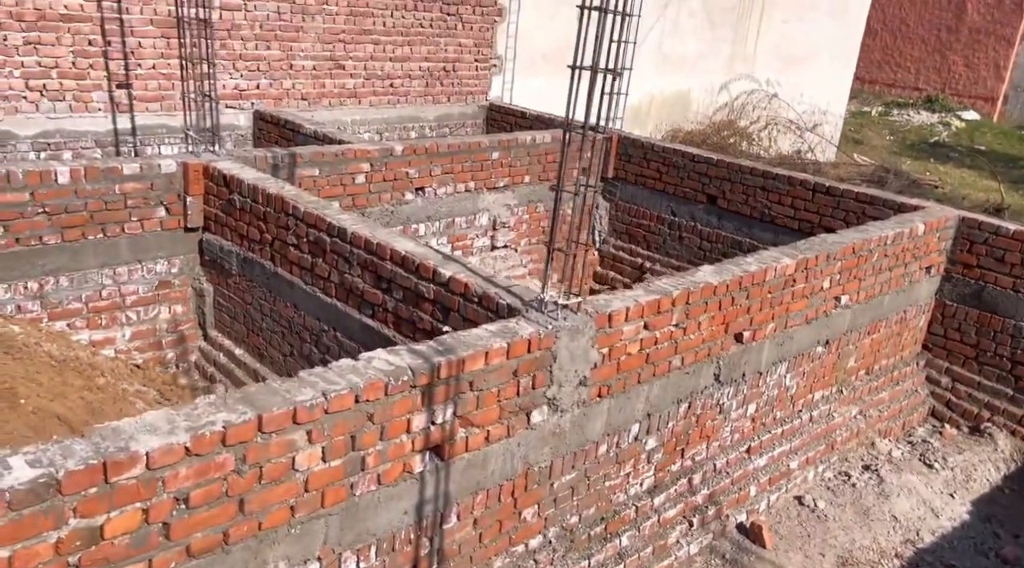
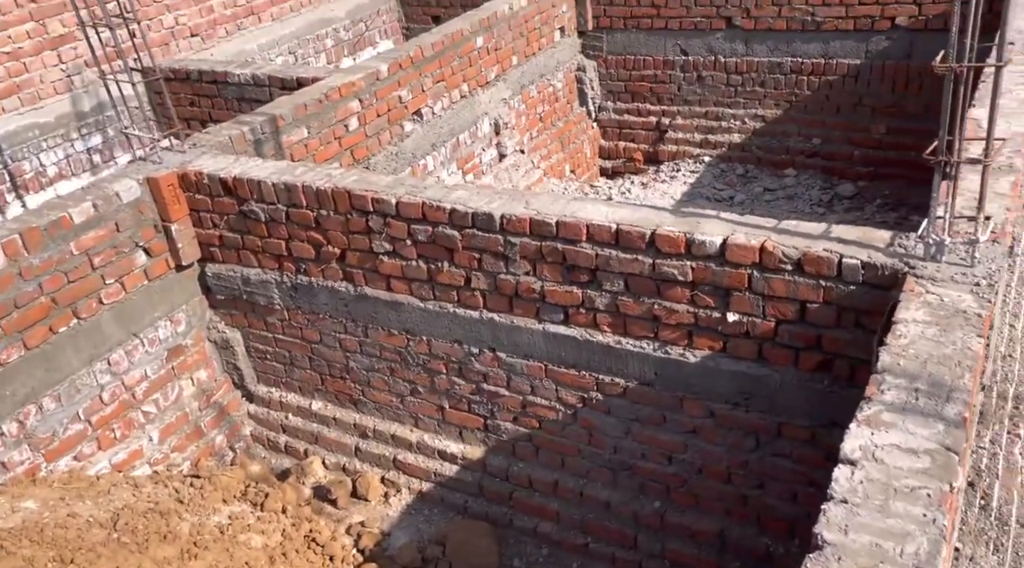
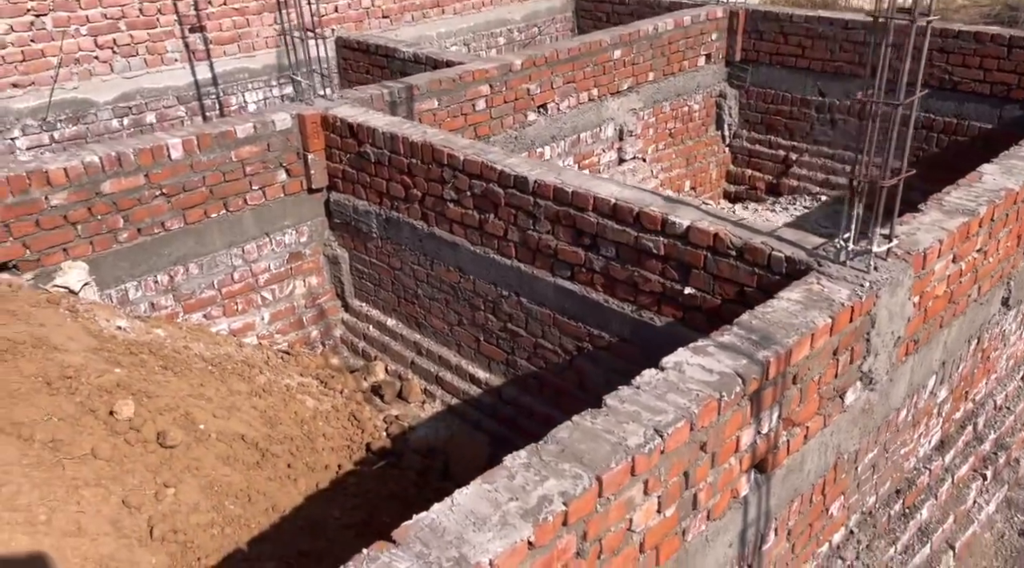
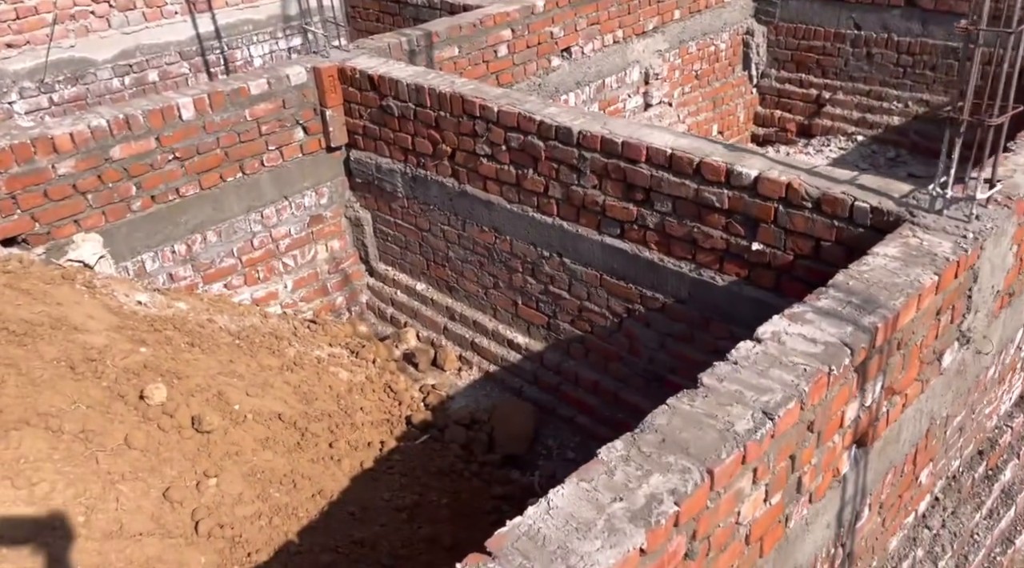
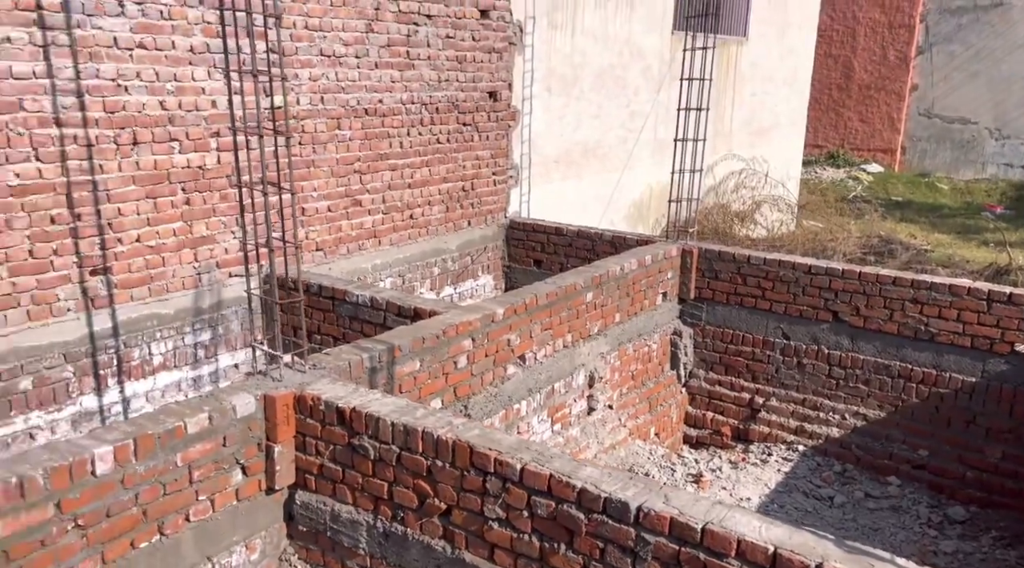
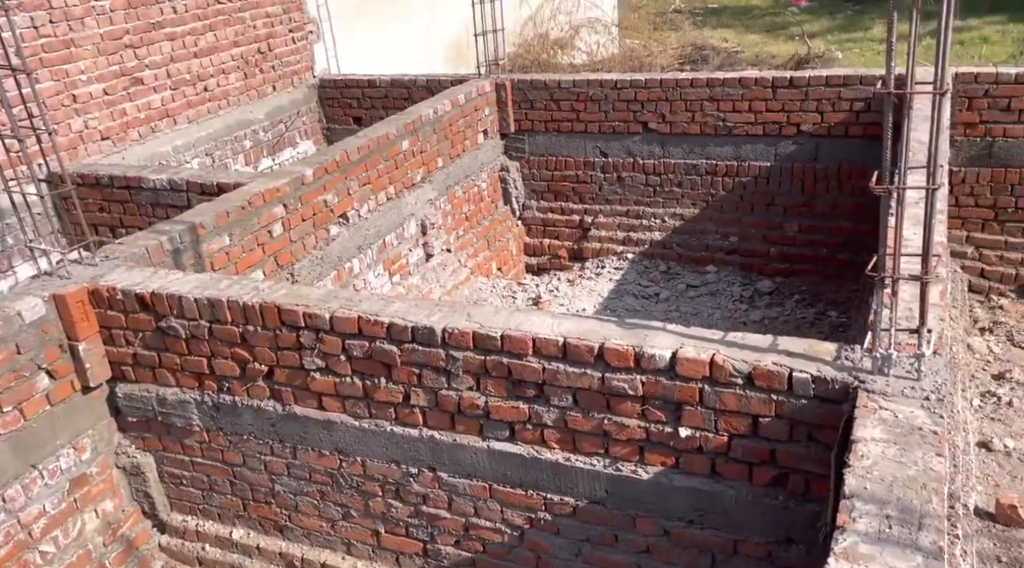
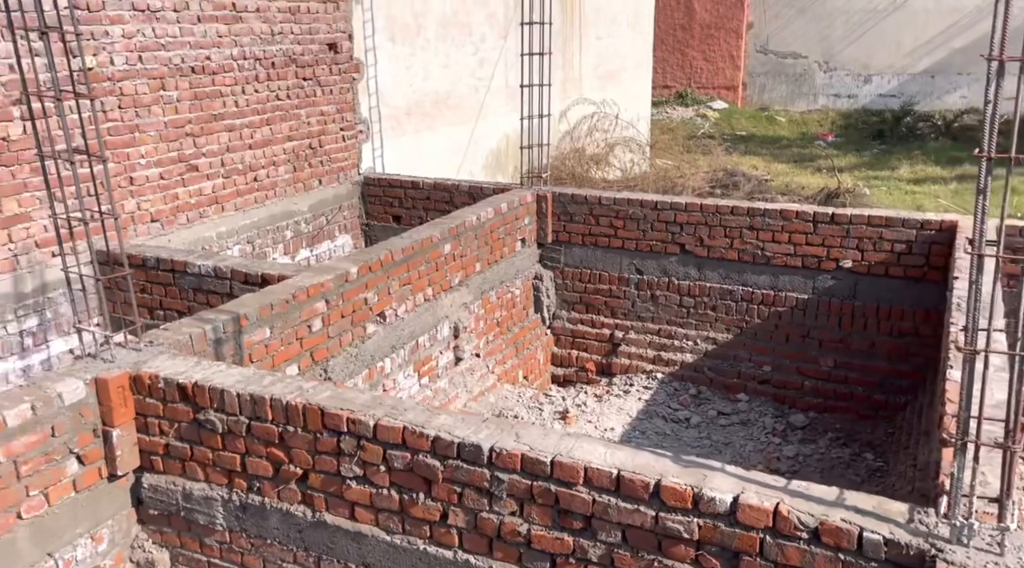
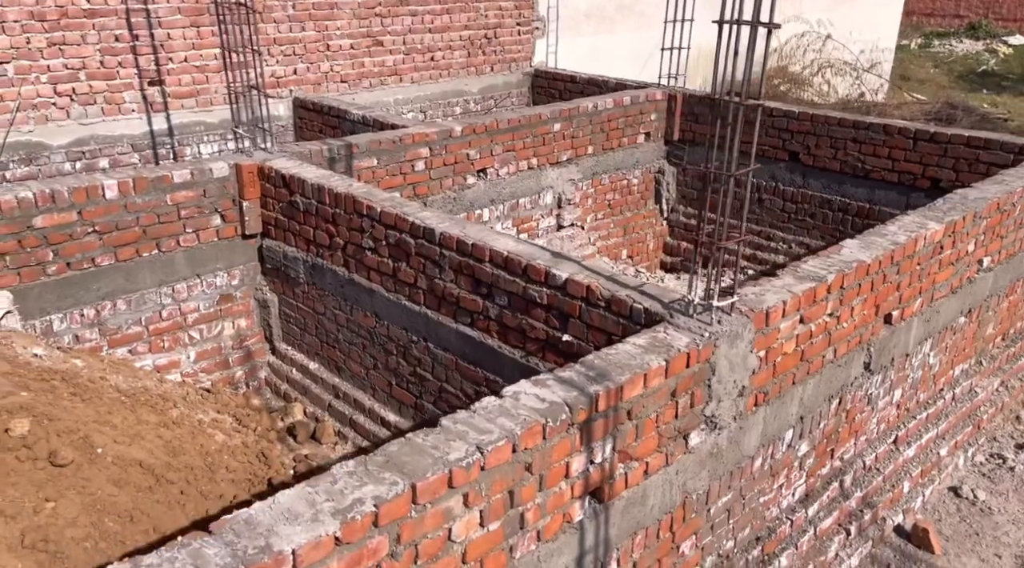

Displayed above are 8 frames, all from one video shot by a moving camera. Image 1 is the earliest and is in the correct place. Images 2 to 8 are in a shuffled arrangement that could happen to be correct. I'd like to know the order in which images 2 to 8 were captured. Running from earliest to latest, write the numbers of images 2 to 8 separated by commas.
8, 3, 4, 2, 6, 7, 5
